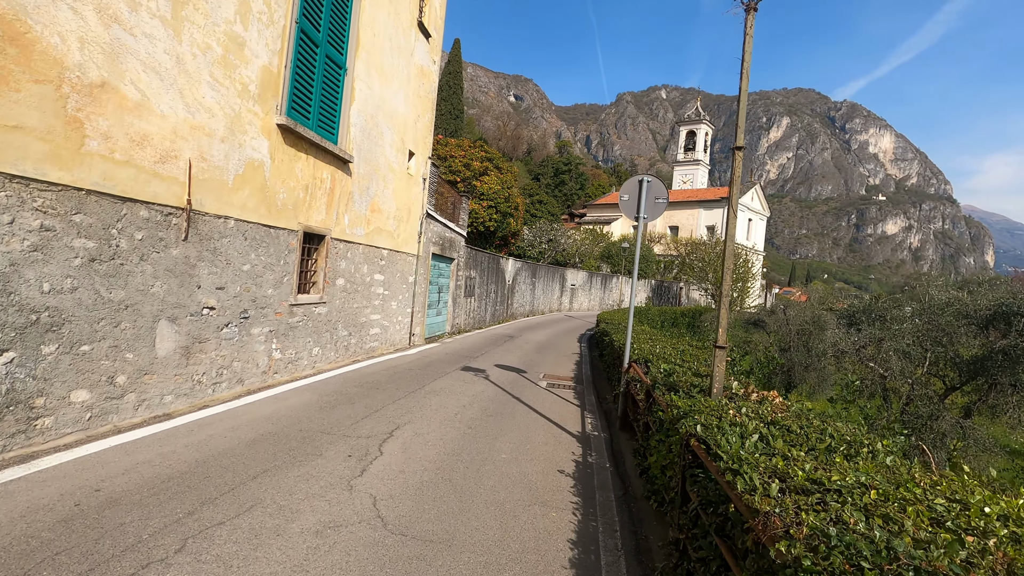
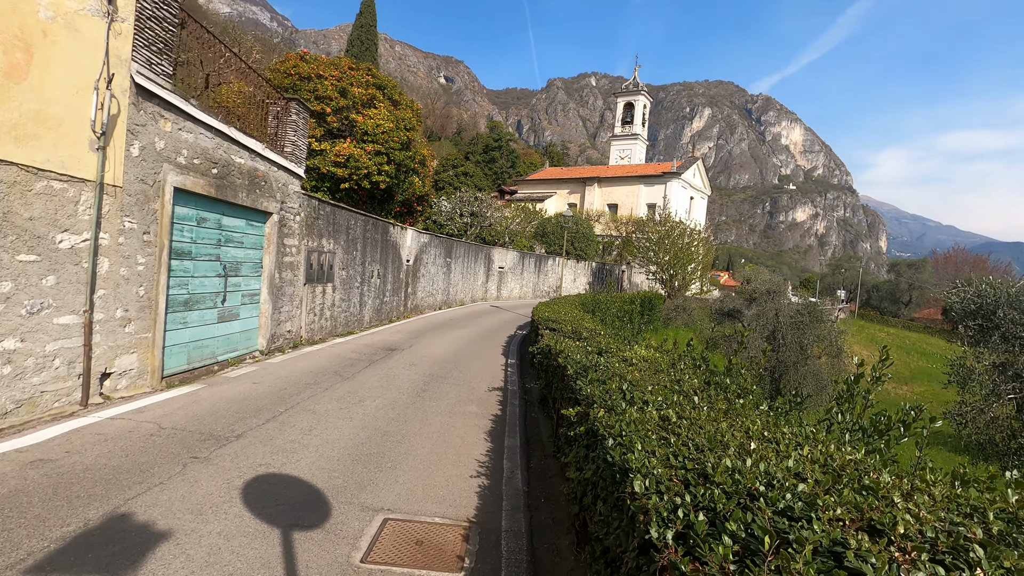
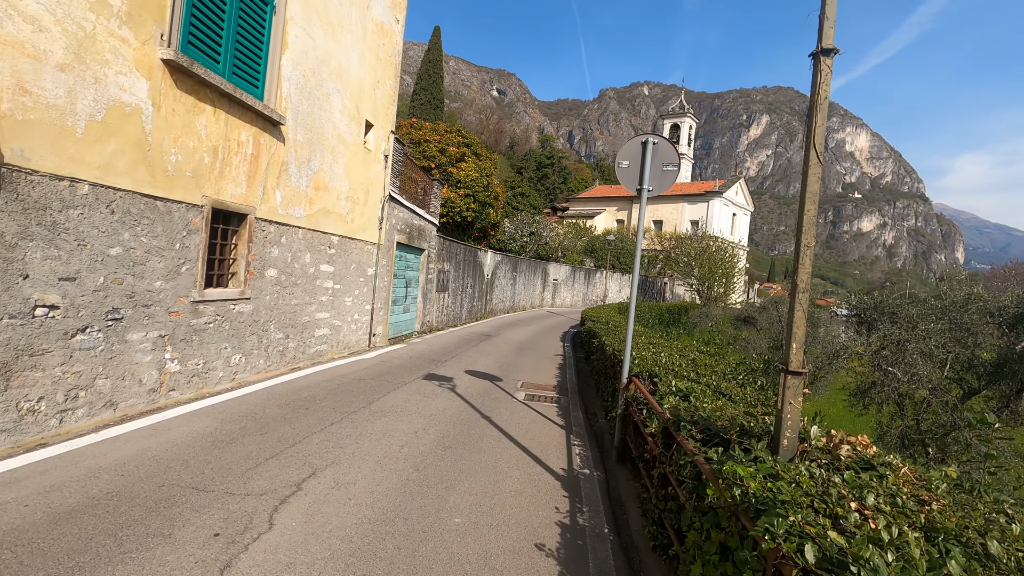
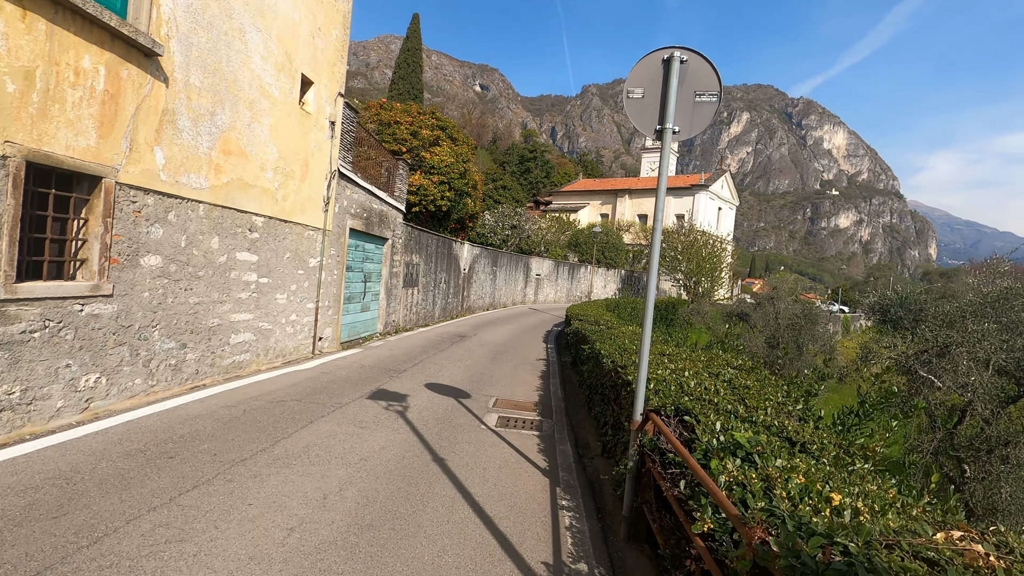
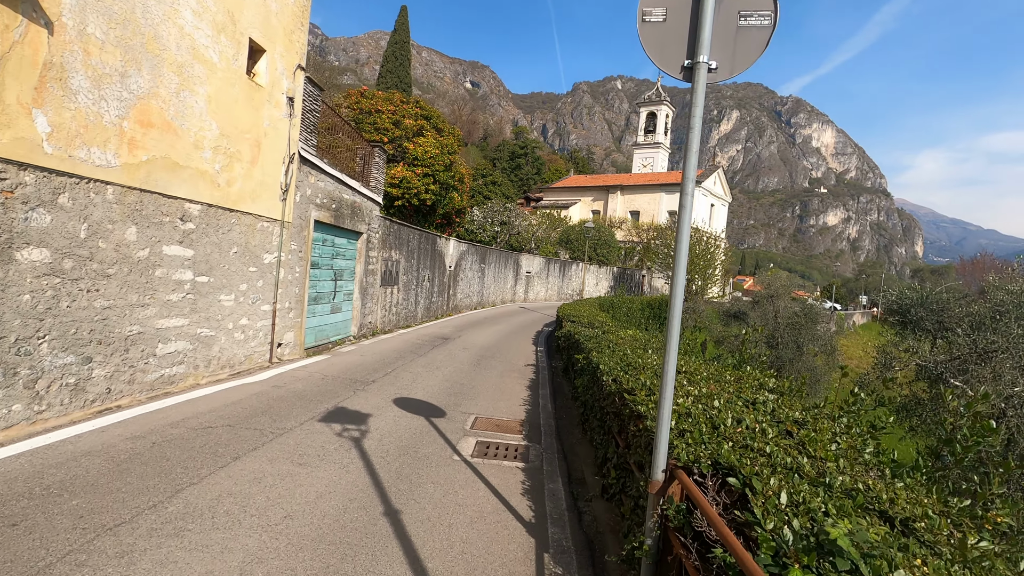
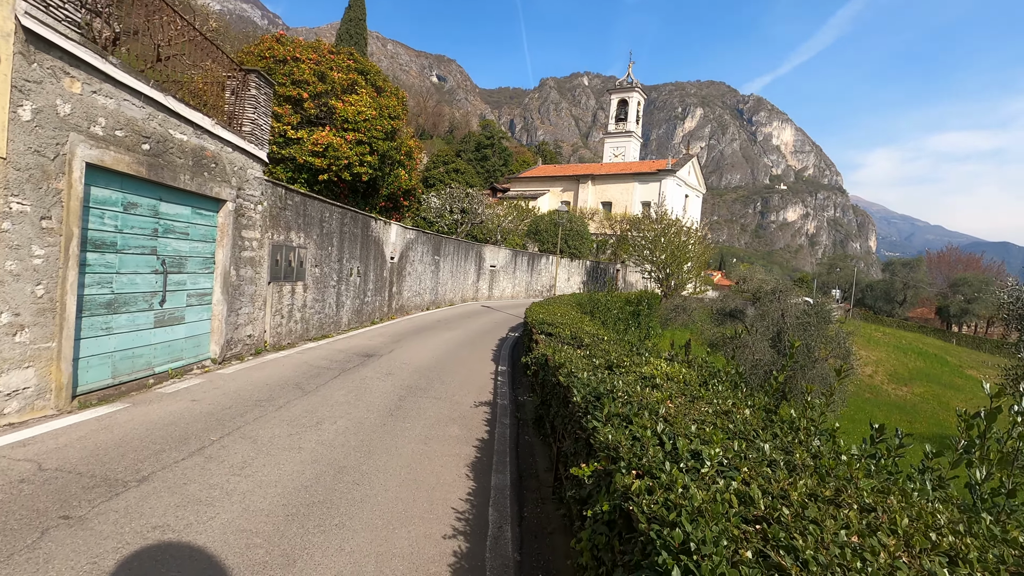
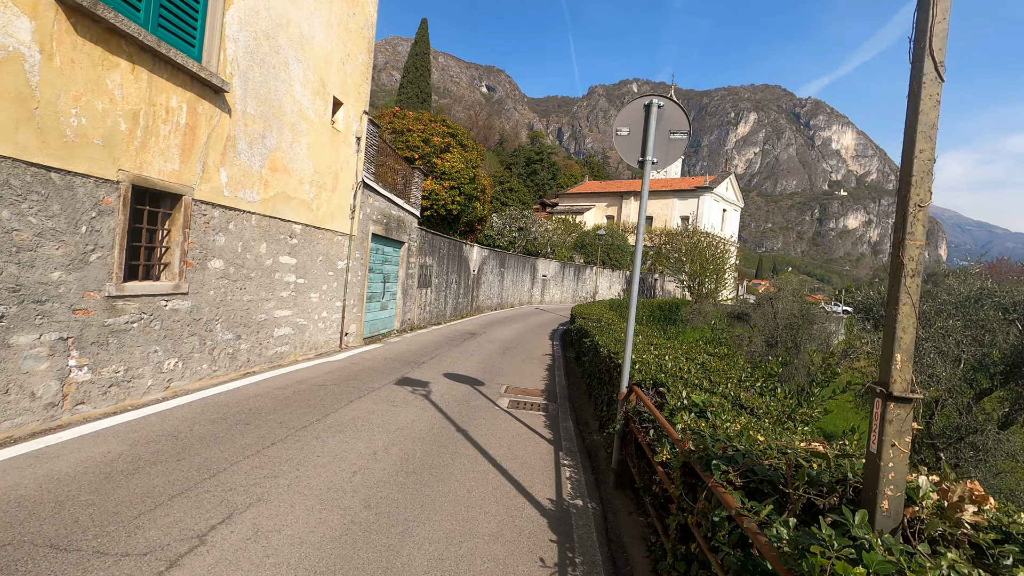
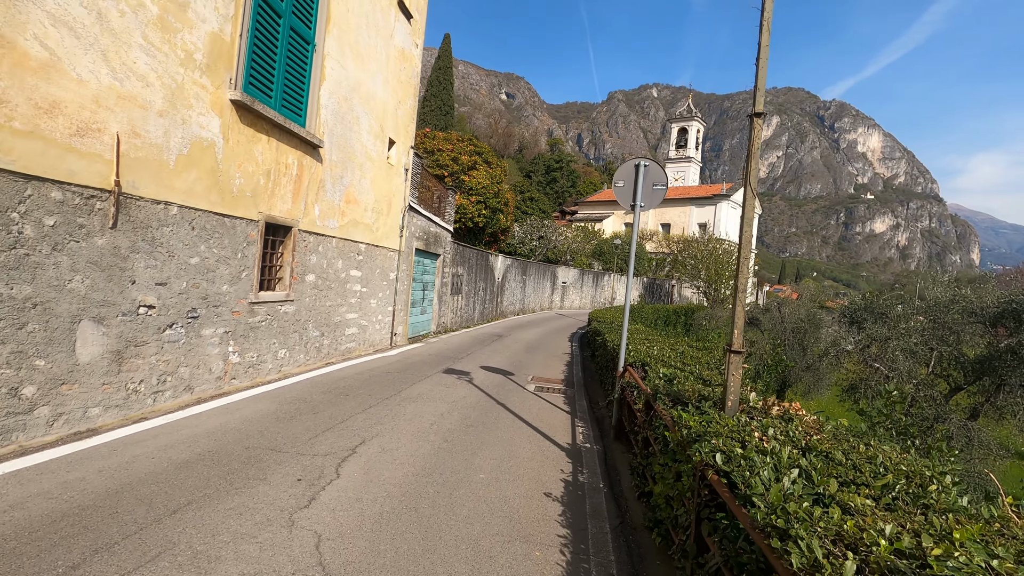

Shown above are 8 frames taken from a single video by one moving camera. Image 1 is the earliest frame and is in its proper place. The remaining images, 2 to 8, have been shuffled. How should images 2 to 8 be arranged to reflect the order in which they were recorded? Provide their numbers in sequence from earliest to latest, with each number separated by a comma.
8, 3, 7, 4, 5, 2, 6
